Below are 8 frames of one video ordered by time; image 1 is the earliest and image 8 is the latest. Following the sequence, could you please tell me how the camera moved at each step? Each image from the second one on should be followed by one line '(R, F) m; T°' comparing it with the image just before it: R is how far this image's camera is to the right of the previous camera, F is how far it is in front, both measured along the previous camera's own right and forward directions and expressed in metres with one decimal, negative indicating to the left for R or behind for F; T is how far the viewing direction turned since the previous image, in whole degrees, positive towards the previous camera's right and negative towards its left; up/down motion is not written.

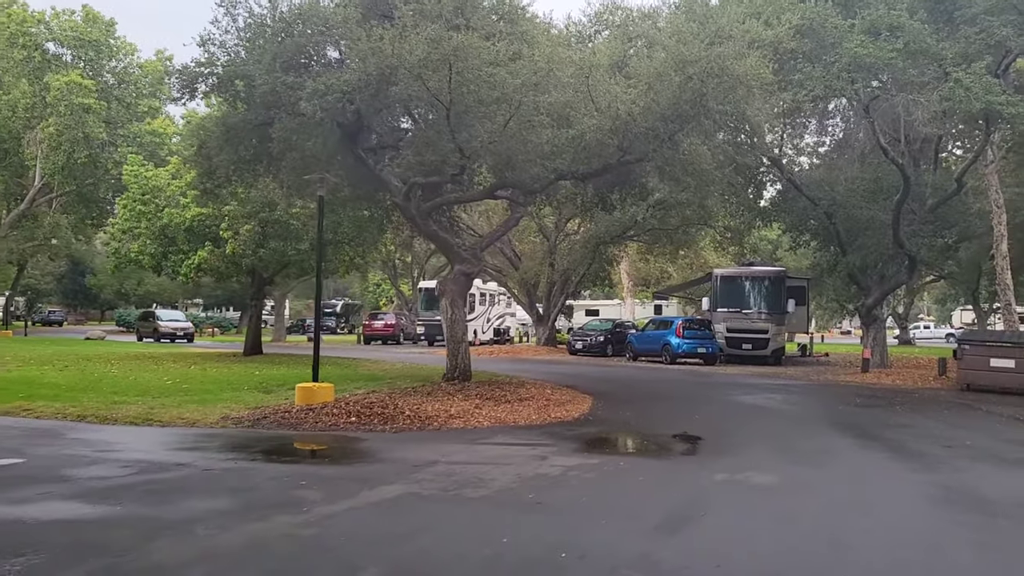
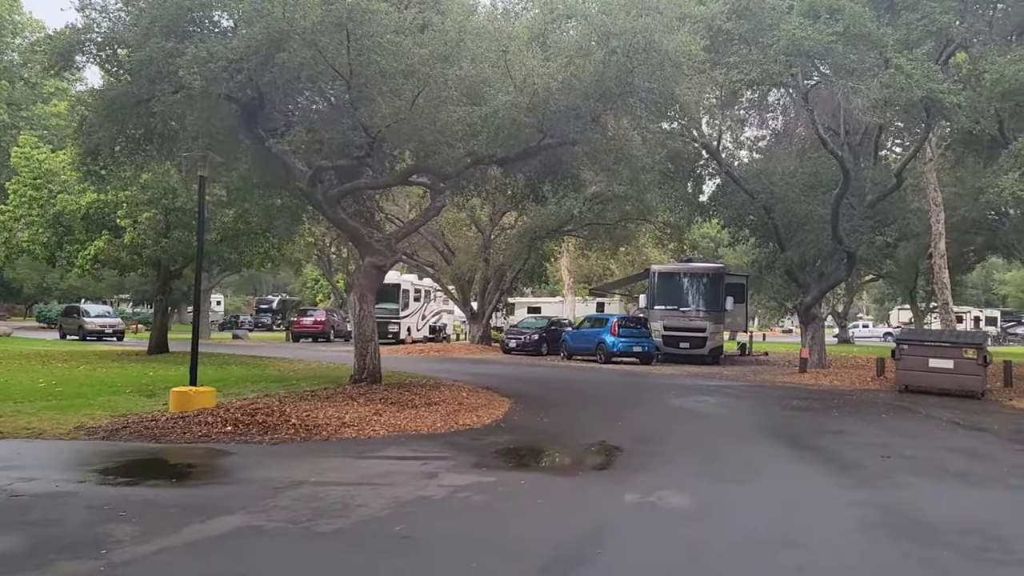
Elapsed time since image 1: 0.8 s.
(+0.6, +1.2) m; +3°
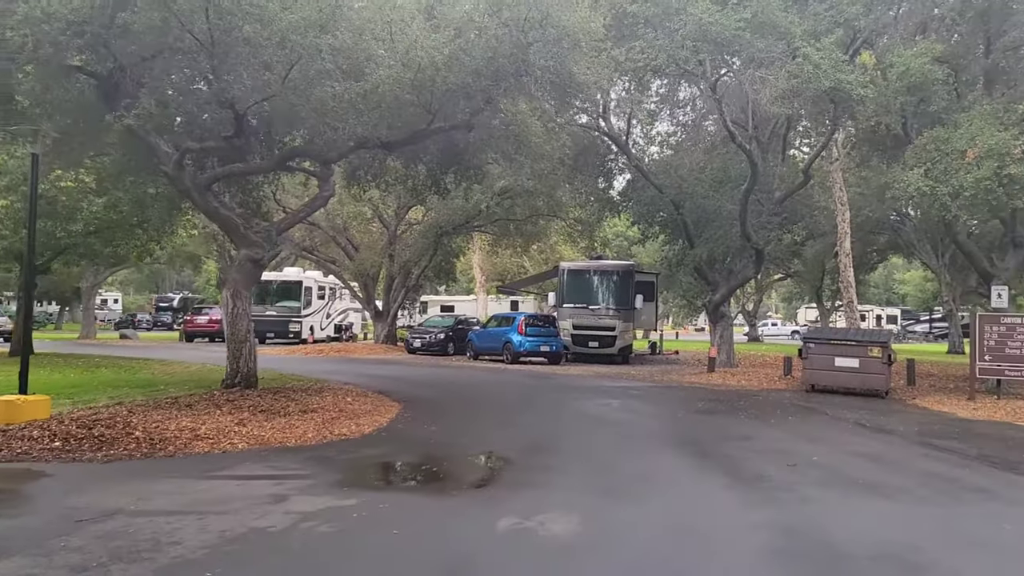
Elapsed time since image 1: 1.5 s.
(+0.5, +1.0) m; +5°
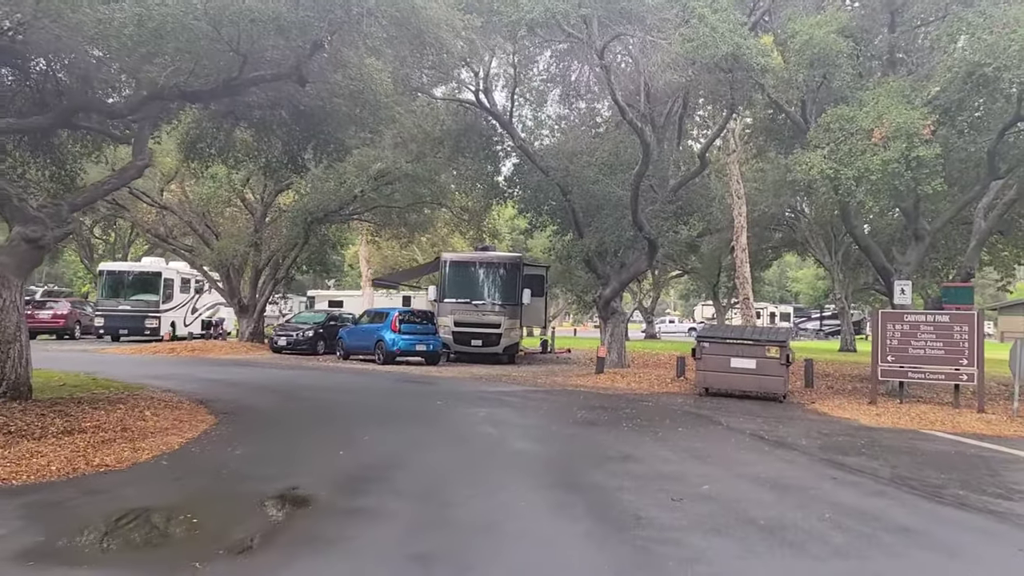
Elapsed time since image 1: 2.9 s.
(+0.8, +2.2) m; +6°
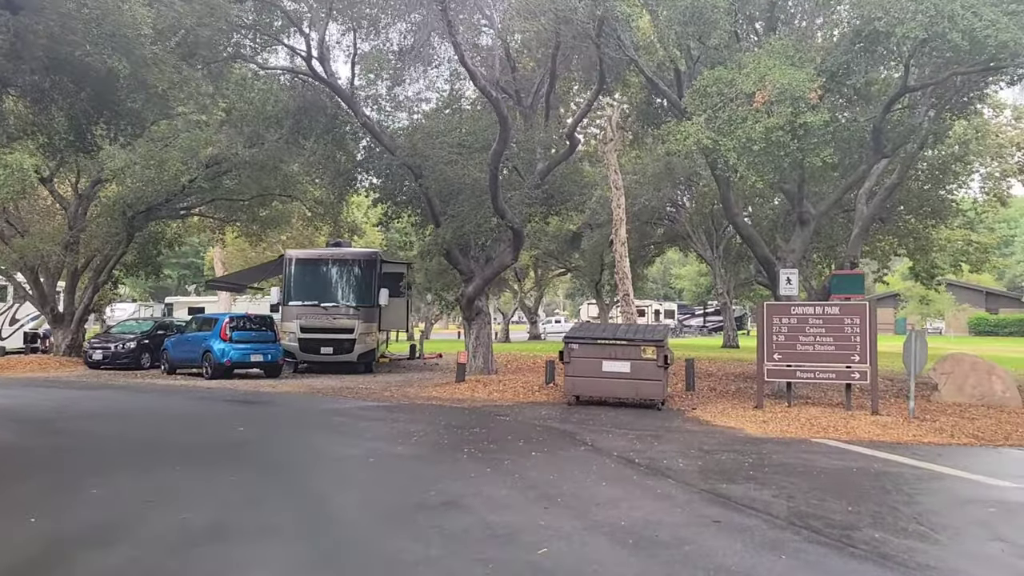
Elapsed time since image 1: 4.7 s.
(+0.9, +2.4) m; +7°
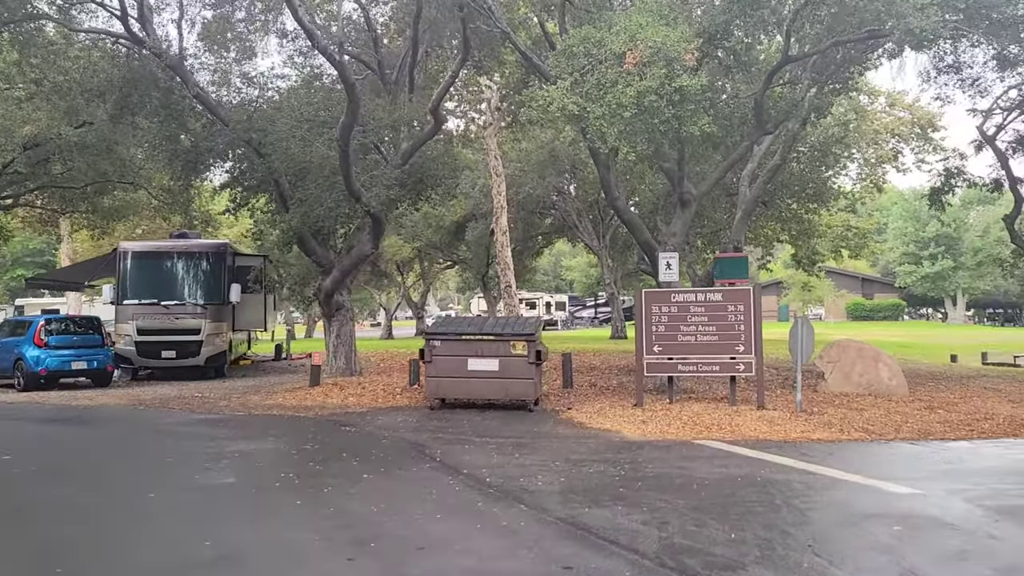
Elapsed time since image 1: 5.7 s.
(+0.7, +1.6) m; +7°
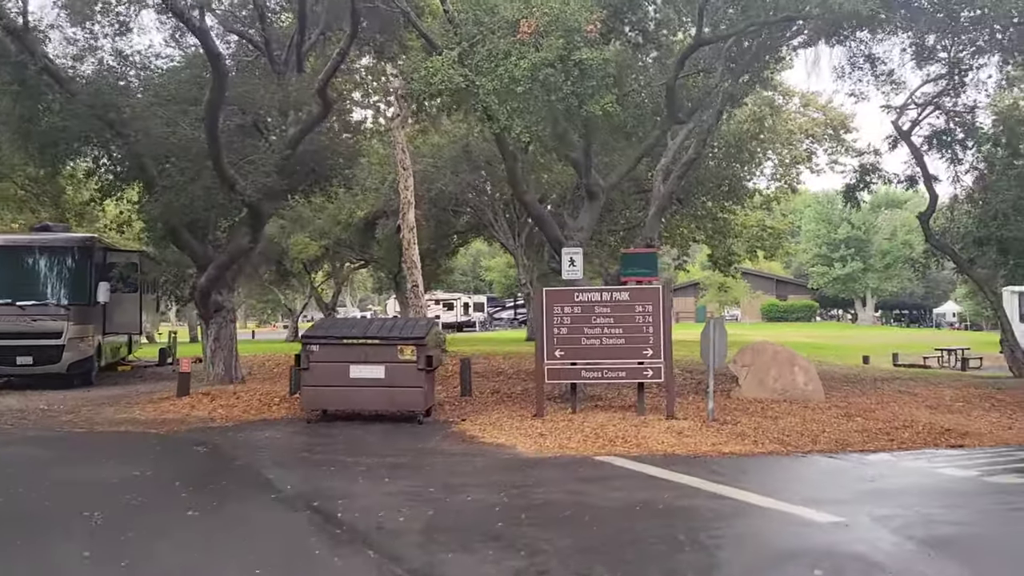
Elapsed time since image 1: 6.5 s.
(+0.5, +1.2) m; +5°
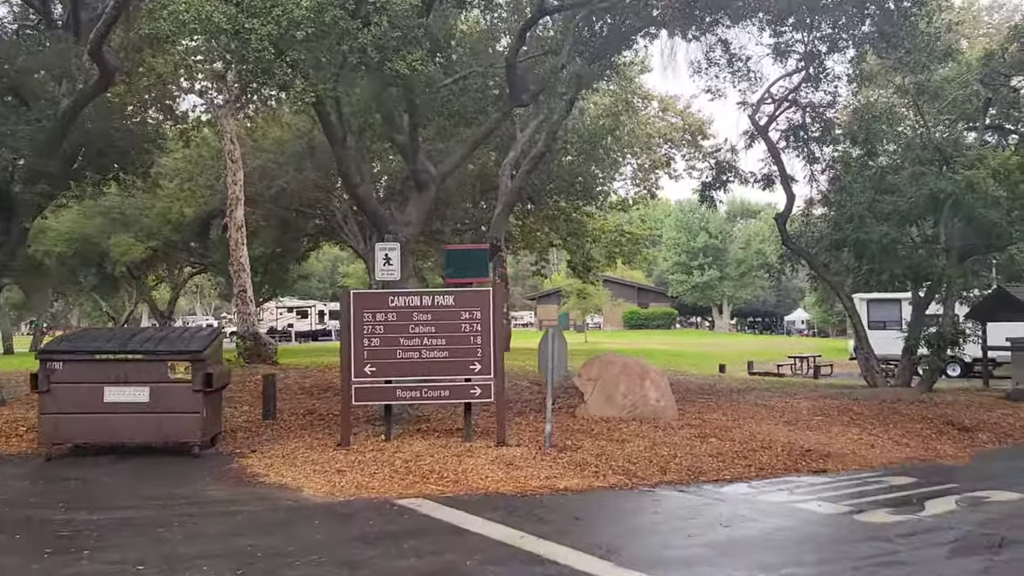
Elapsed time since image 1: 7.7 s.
(+0.8, +1.8) m; +9°
